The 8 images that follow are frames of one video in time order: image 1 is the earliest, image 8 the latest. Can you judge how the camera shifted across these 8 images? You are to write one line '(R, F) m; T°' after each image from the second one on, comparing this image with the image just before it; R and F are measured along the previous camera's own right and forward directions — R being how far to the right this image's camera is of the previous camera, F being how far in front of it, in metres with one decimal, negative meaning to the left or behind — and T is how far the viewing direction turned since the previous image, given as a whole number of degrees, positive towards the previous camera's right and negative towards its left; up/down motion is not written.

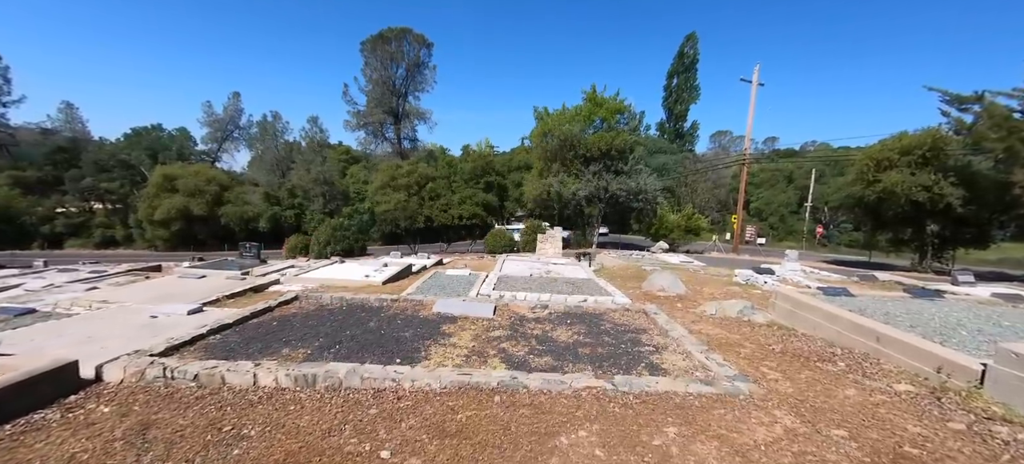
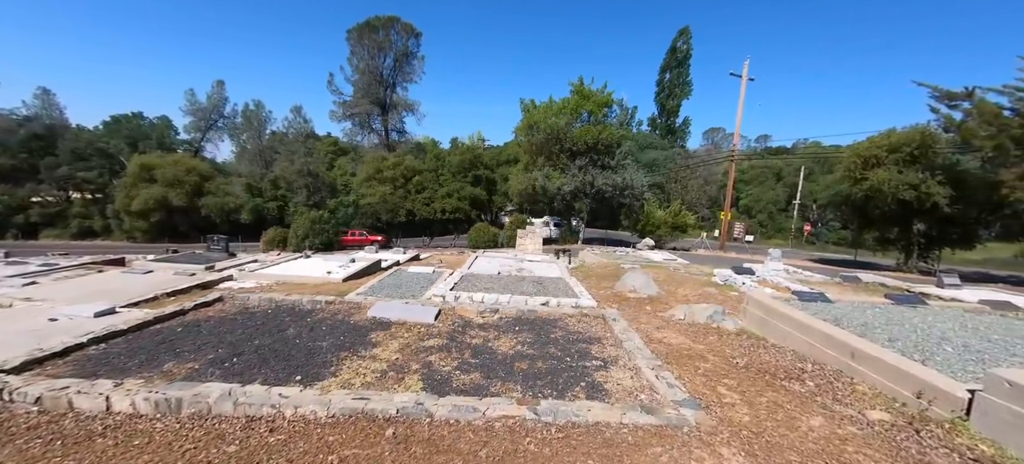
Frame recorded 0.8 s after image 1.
(+0.7, +0.6) m; +1°
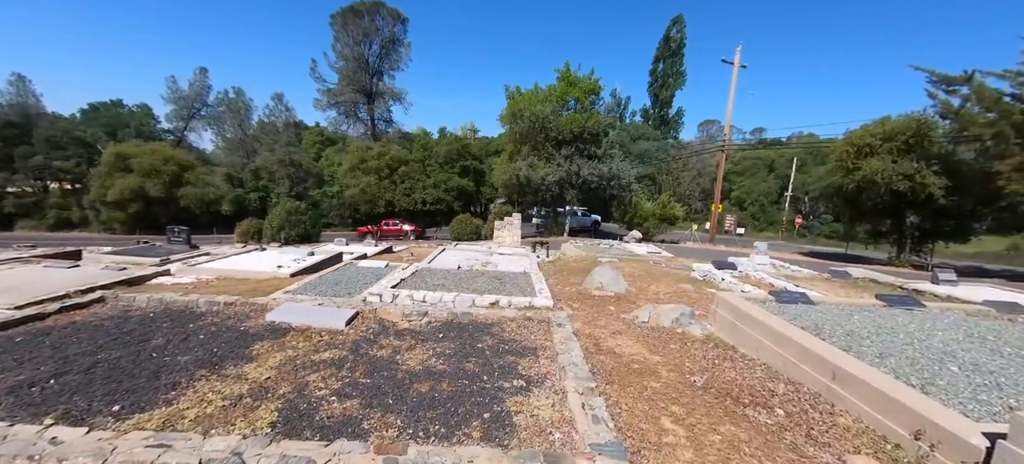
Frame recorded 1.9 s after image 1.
(+0.8, +0.8) m; +1°
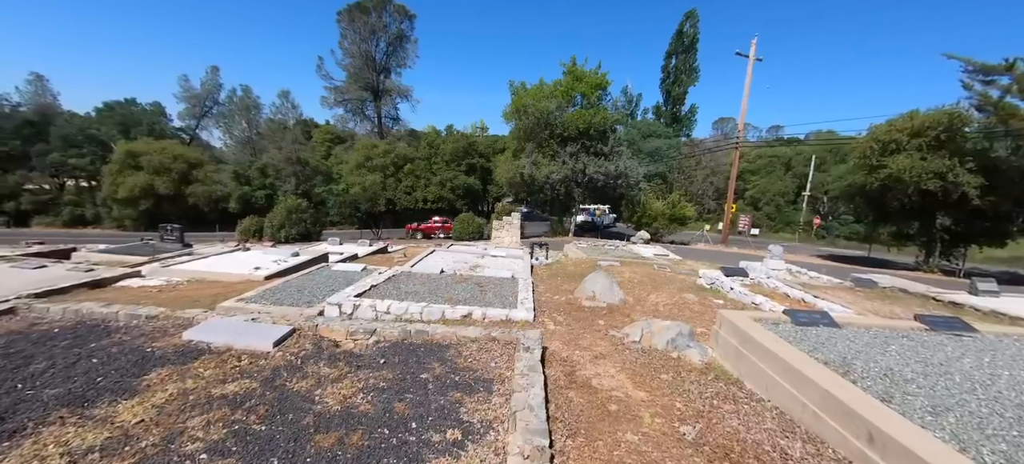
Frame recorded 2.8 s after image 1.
(+0.5, +0.7) m; -2°
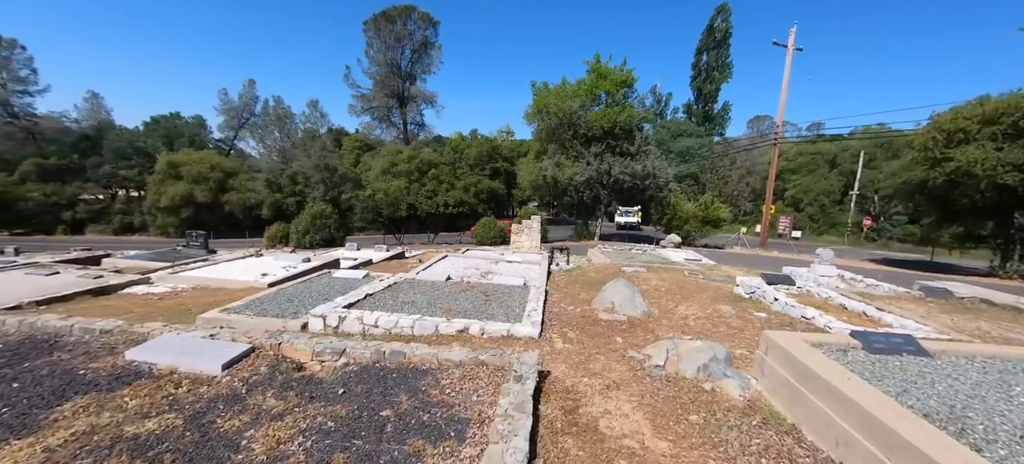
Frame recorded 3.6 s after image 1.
(+0.3, +0.7) m; -4°
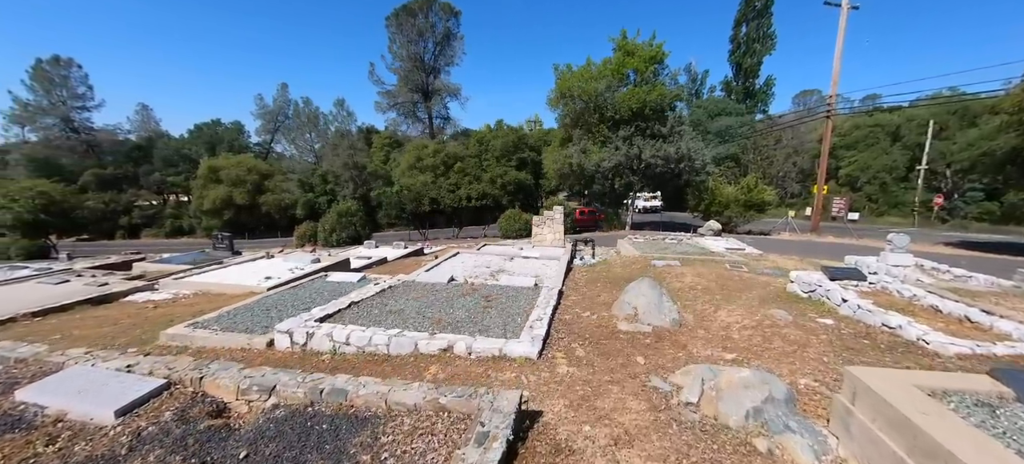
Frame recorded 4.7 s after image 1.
(+0.4, +0.9) m; -5°
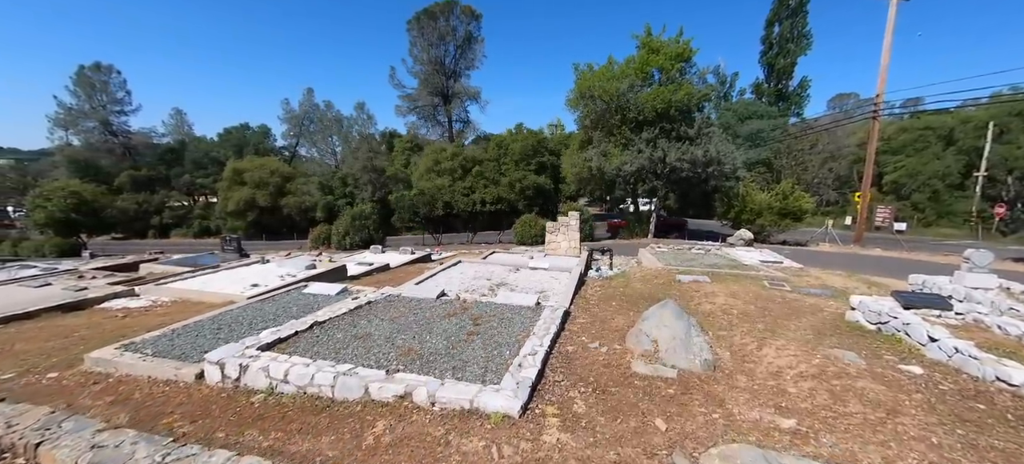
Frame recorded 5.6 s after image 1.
(+0.3, +0.9) m; -3°
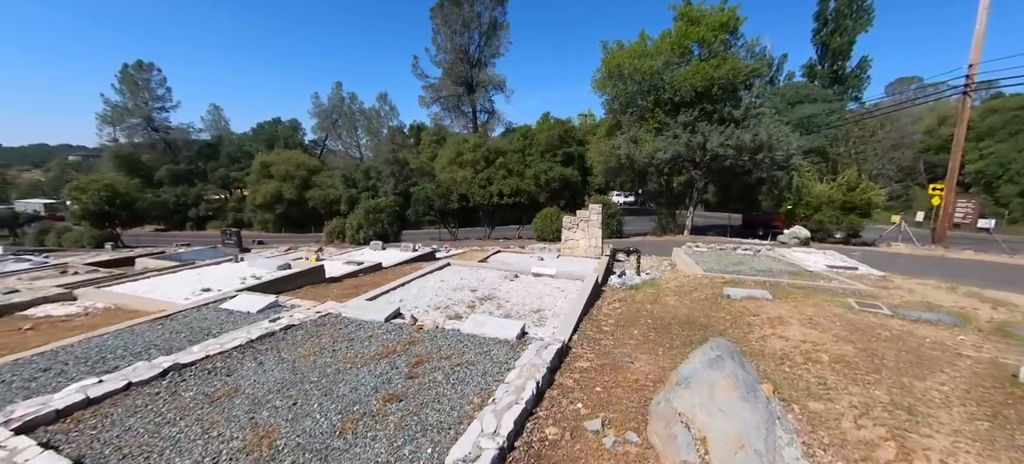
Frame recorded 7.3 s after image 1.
(+0.6, +1.7) m; -5°
